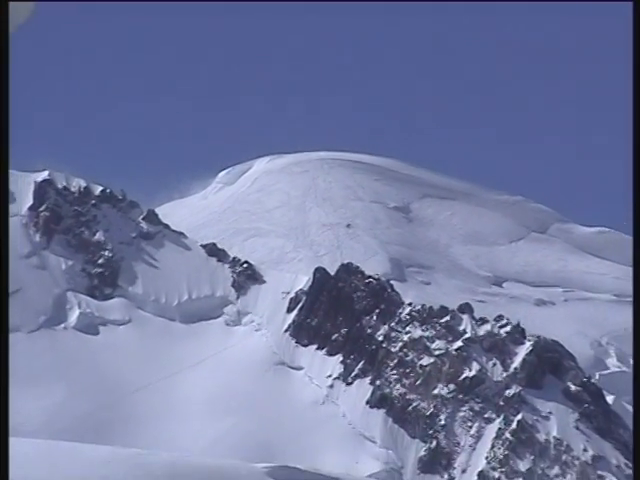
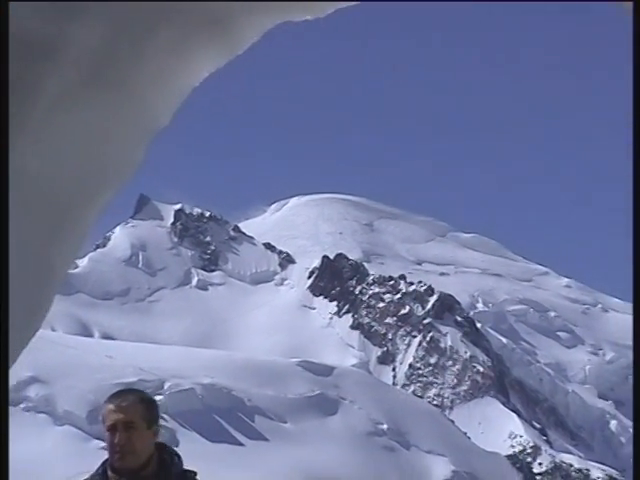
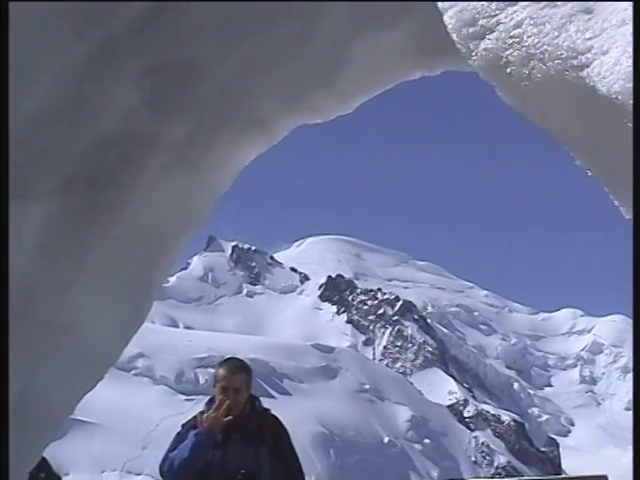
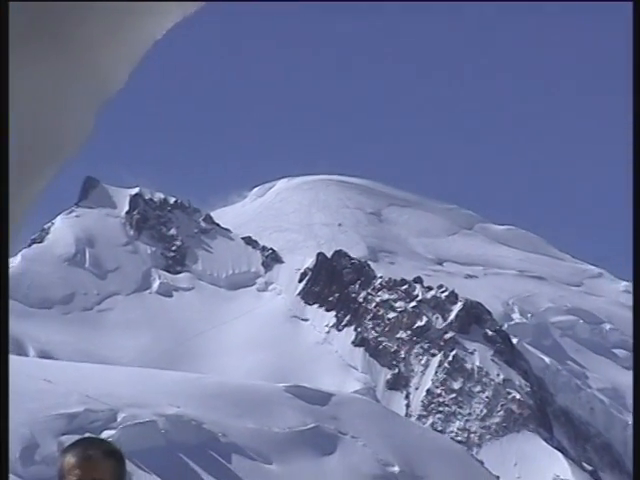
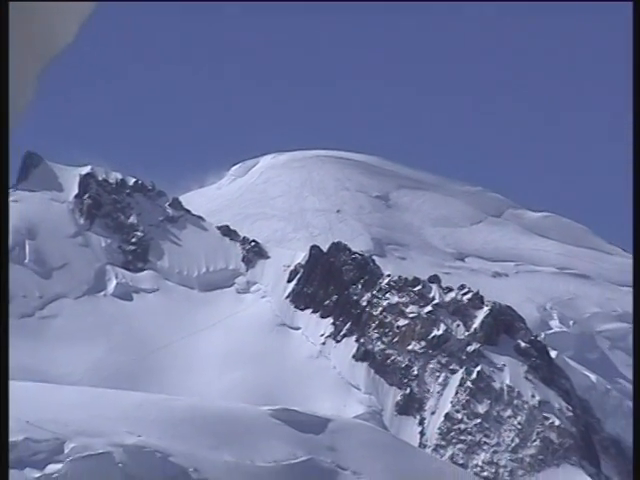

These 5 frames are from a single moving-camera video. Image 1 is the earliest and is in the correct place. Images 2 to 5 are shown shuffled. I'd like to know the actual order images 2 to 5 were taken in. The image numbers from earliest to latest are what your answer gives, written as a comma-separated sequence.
5, 4, 2, 3
